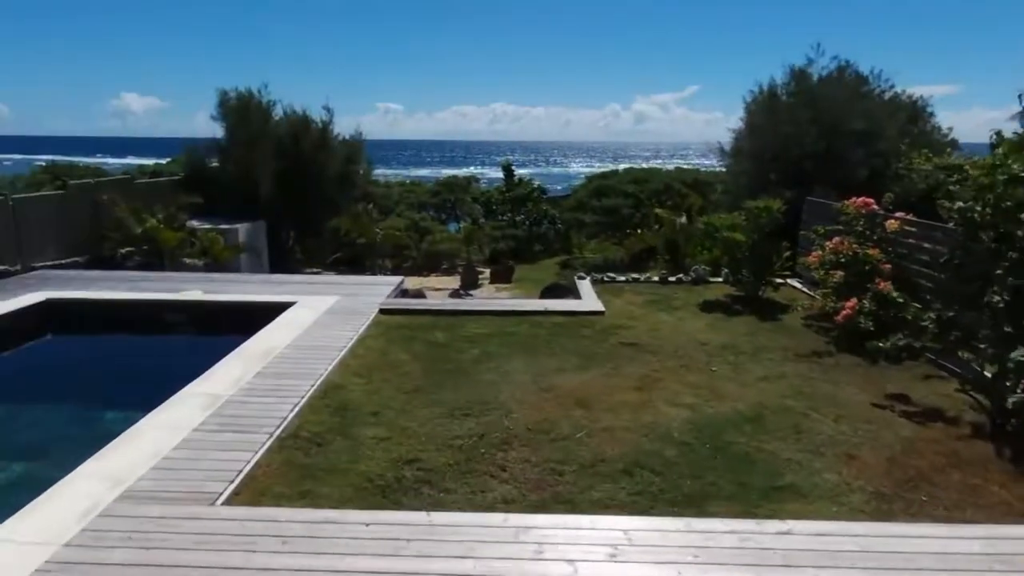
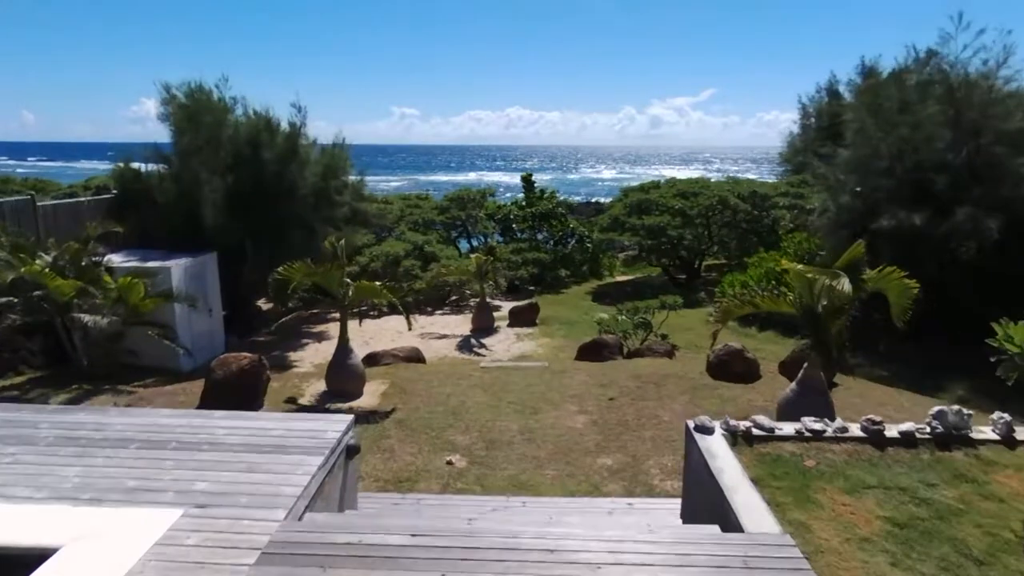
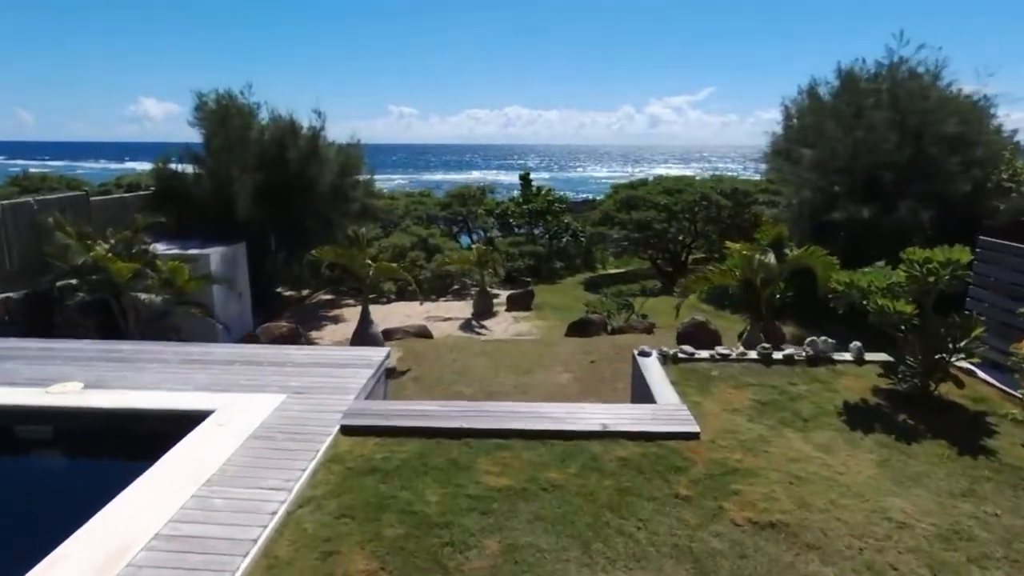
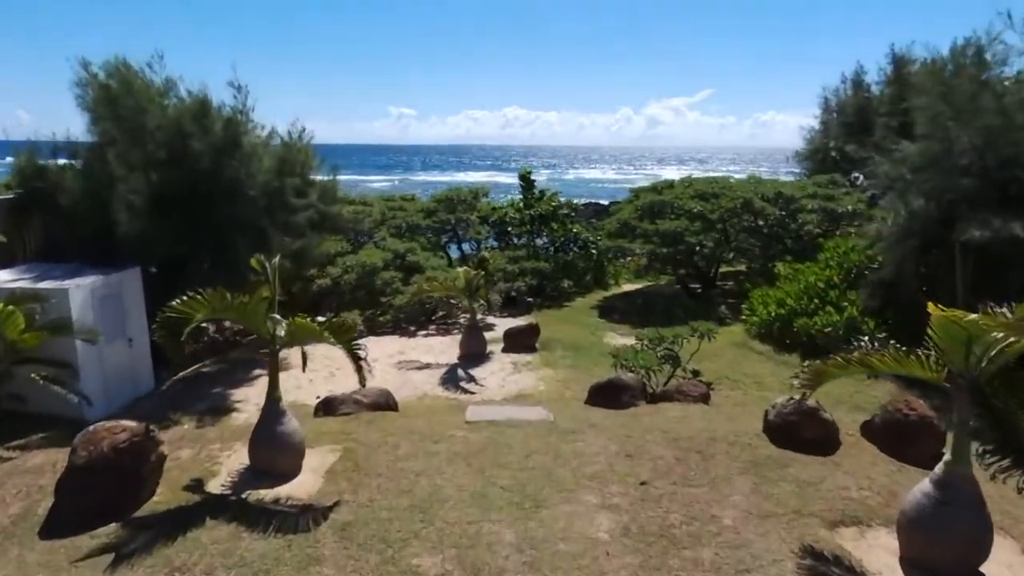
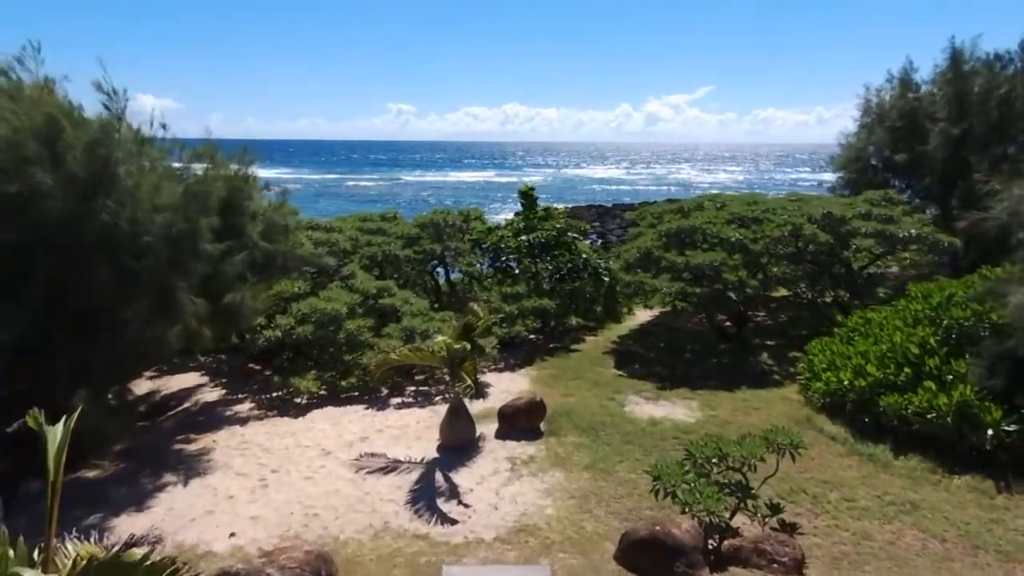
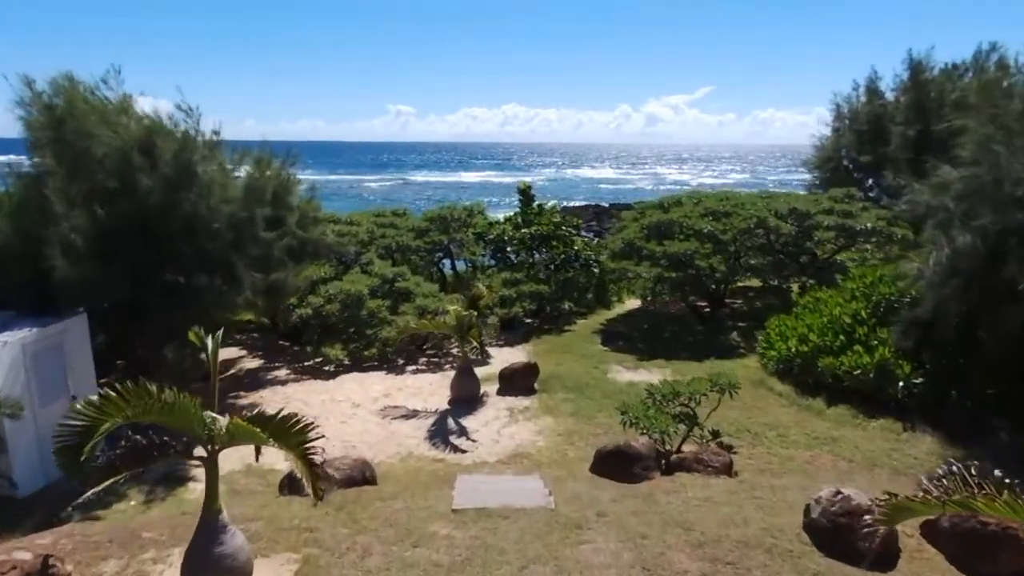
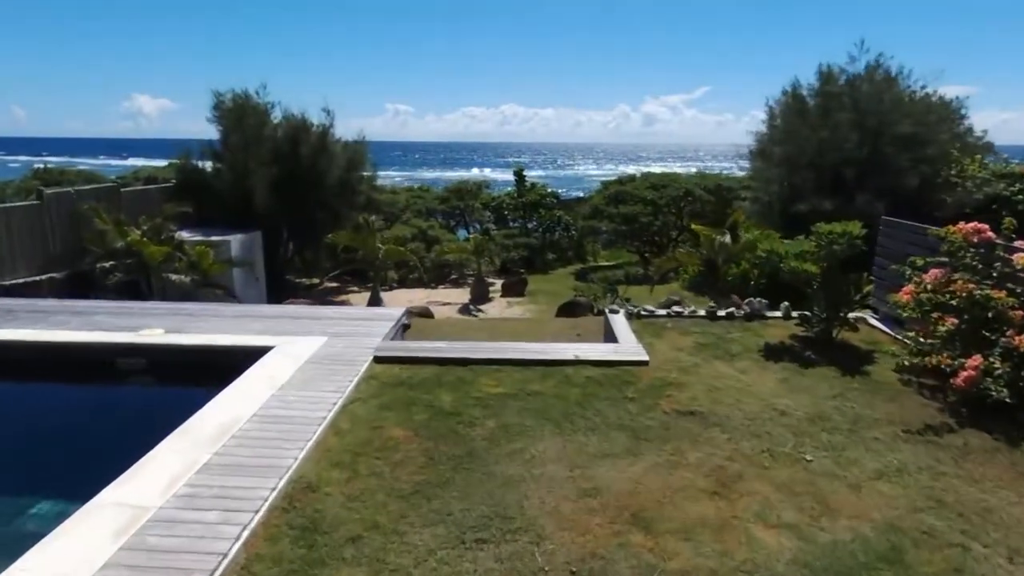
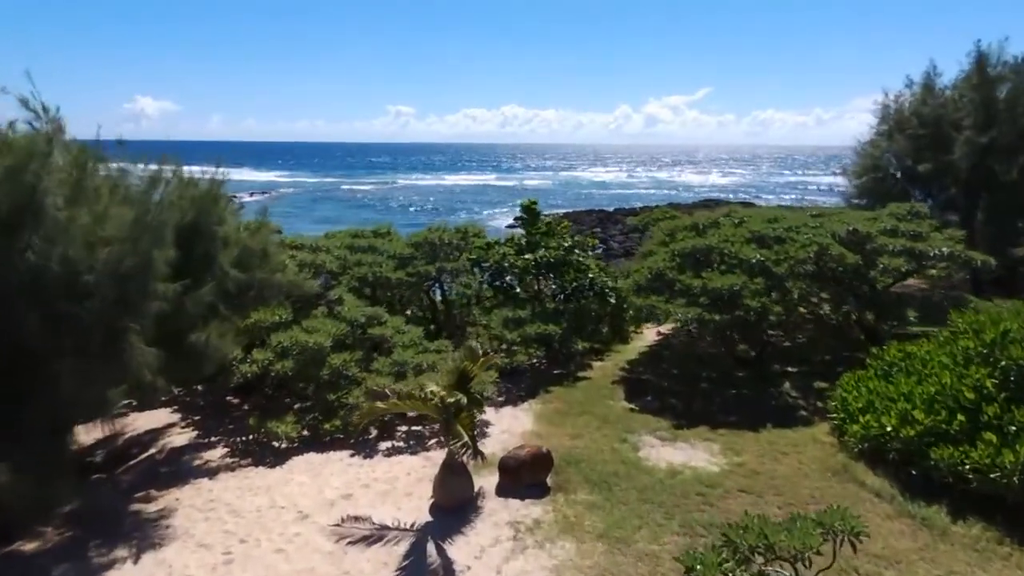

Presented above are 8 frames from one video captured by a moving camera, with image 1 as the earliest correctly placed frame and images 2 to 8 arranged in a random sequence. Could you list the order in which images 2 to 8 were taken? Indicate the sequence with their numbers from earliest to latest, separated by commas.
7, 3, 2, 4, 6, 5, 8
